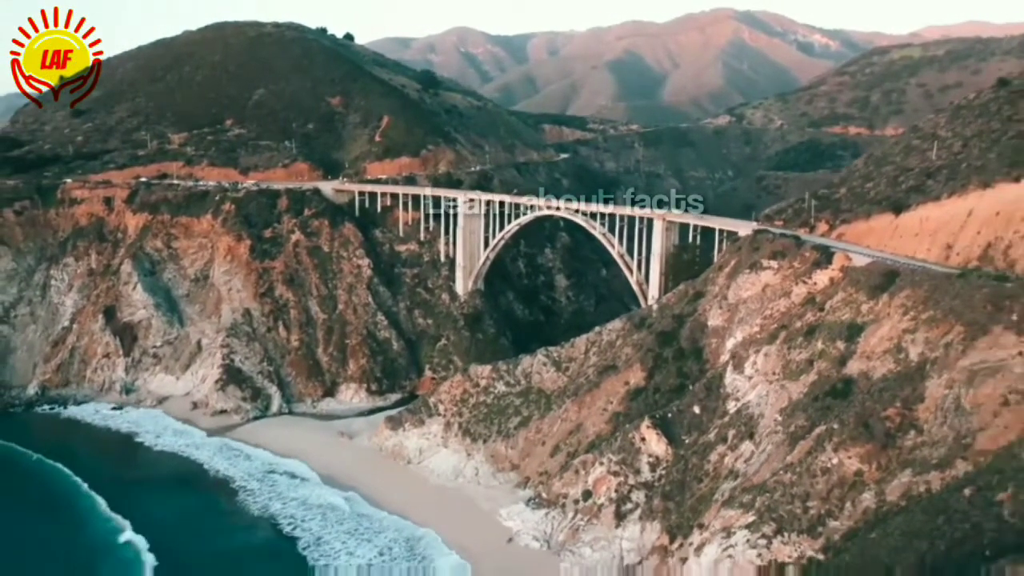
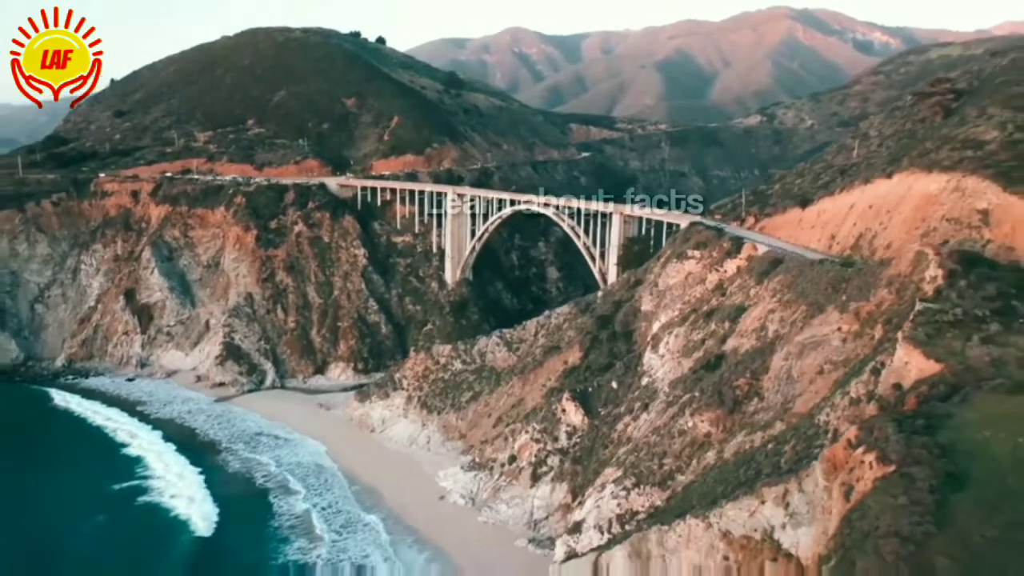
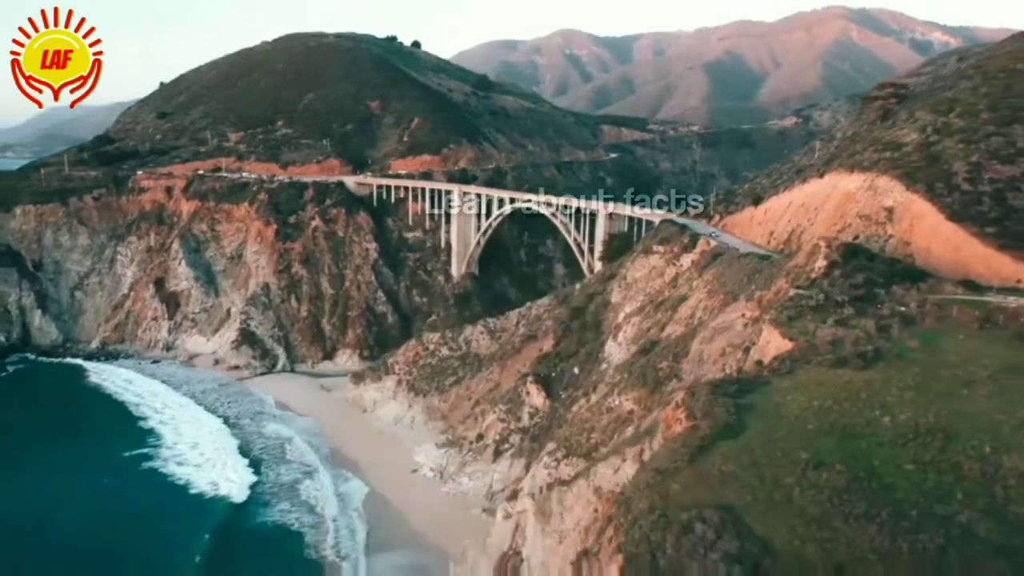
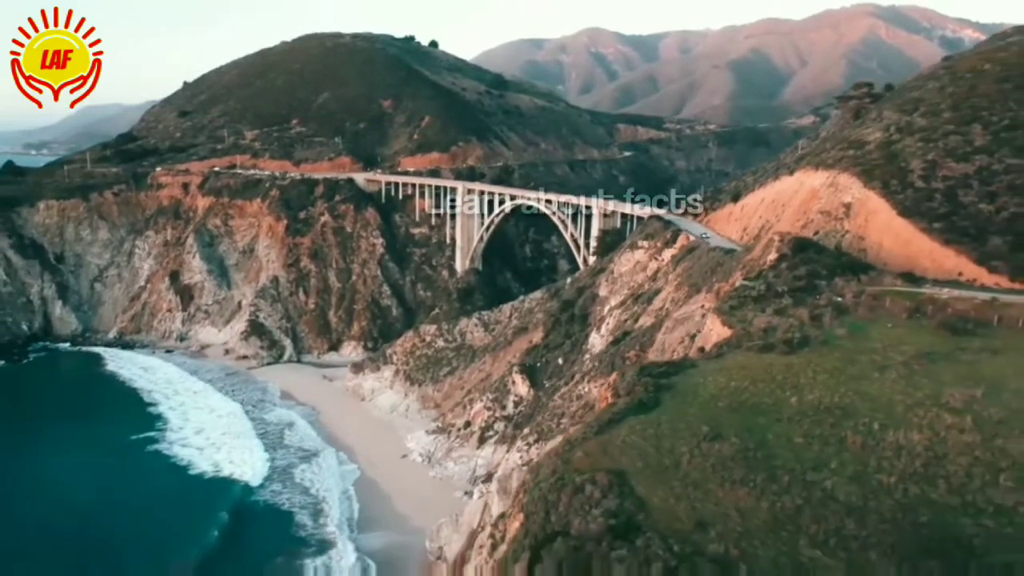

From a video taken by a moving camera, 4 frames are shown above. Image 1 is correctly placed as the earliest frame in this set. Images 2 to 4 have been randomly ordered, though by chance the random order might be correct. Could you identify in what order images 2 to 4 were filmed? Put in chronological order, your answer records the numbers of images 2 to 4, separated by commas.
2, 3, 4
